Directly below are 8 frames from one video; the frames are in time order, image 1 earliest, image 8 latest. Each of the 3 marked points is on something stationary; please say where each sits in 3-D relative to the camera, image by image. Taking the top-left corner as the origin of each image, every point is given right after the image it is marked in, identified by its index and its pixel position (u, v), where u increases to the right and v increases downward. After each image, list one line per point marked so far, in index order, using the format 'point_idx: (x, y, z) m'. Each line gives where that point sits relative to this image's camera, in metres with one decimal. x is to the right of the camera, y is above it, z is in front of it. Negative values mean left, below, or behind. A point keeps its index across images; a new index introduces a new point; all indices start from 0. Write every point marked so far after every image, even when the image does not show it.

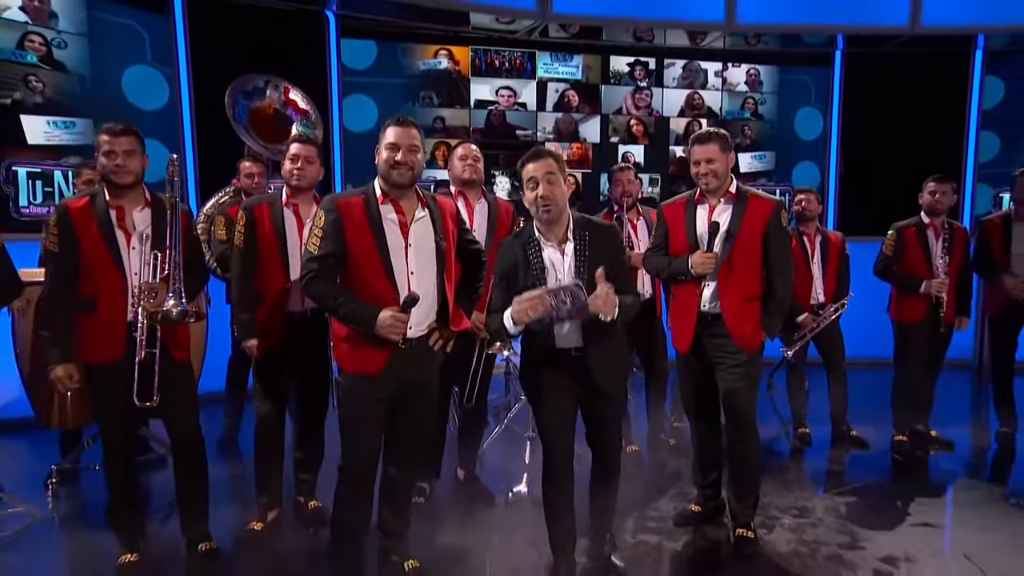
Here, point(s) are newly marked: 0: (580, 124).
0: (+0.6, +1.5, +5.2) m
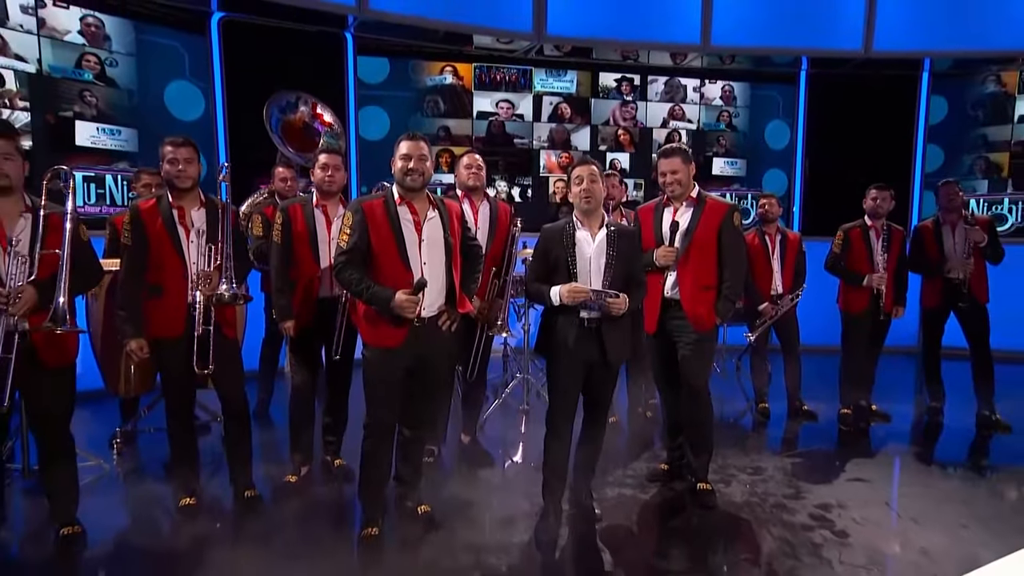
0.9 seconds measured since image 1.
0: (+0.6, +1.6, +5.7) m
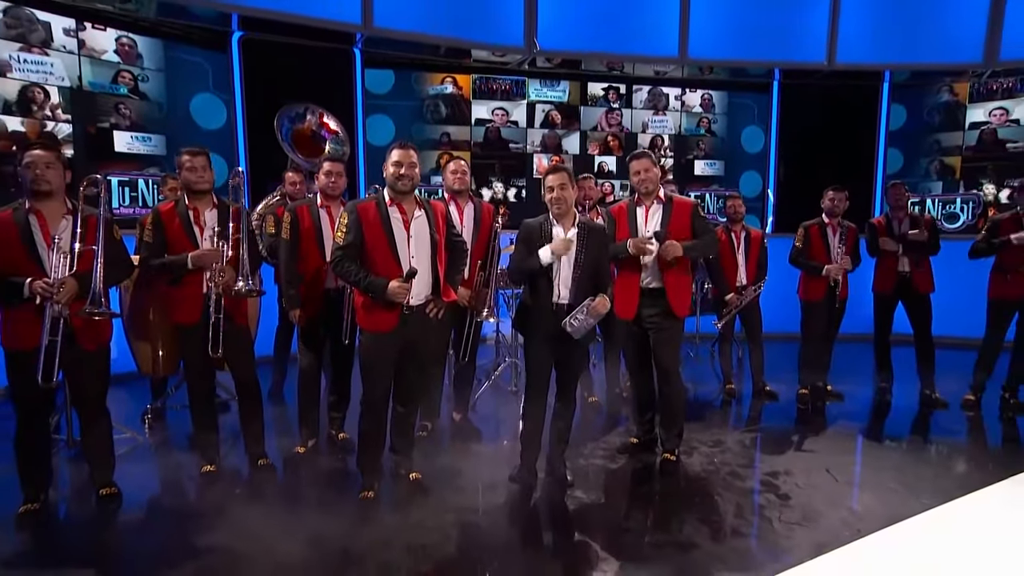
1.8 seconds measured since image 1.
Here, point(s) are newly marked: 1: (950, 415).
0: (+0.5, +1.6, +6.2) m
1: (+3.2, -0.9, +4.1) m
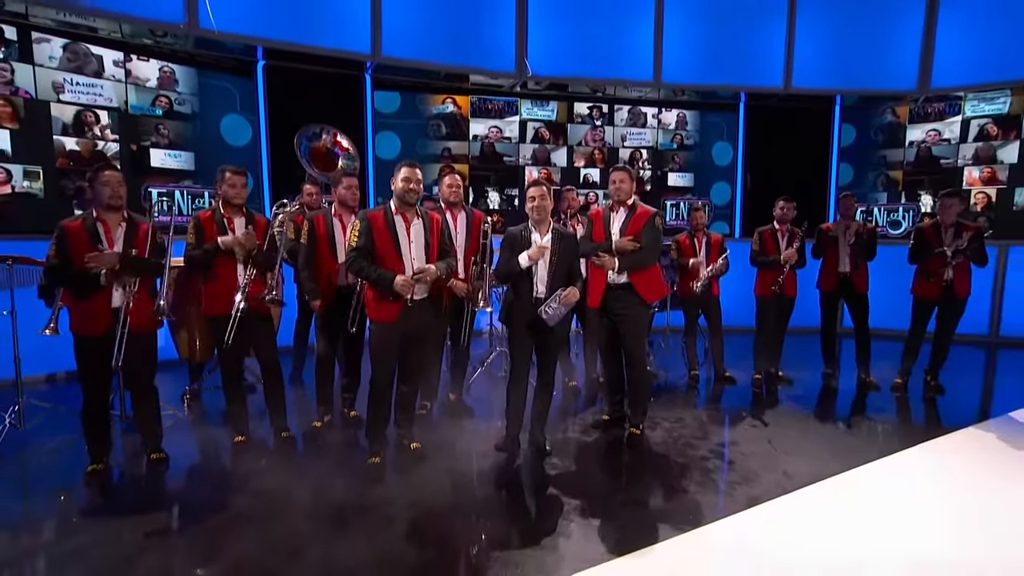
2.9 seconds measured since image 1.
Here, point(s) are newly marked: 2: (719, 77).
0: (+0.5, +1.6, +6.8) m
1: (+3.1, -0.9, +4.7) m
2: (+2.4, +2.5, +6.6) m
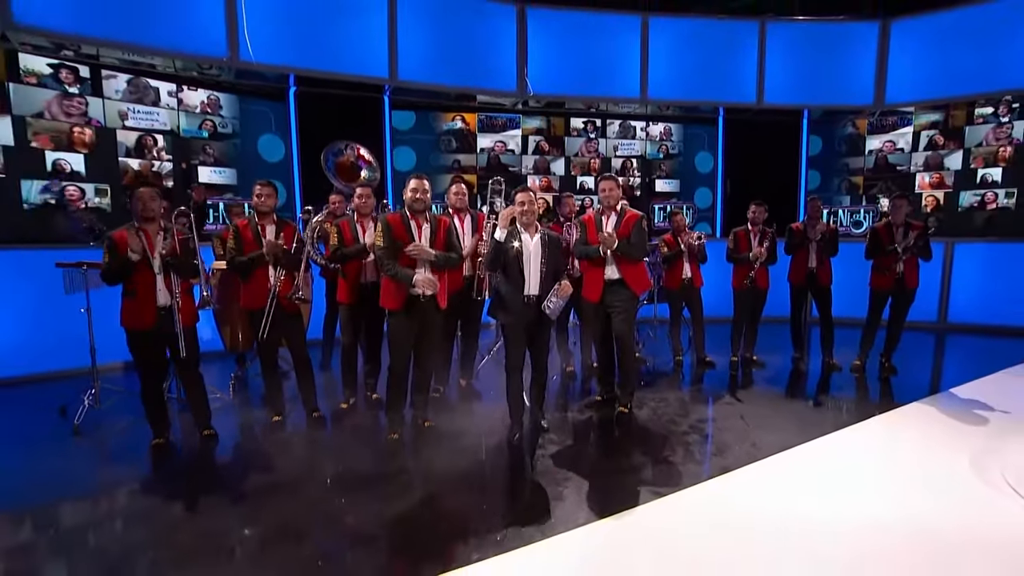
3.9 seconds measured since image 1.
0: (+0.5, +1.7, +7.5) m
1: (+3.1, -0.9, +5.3) m
2: (+2.4, +2.5, +7.2) m
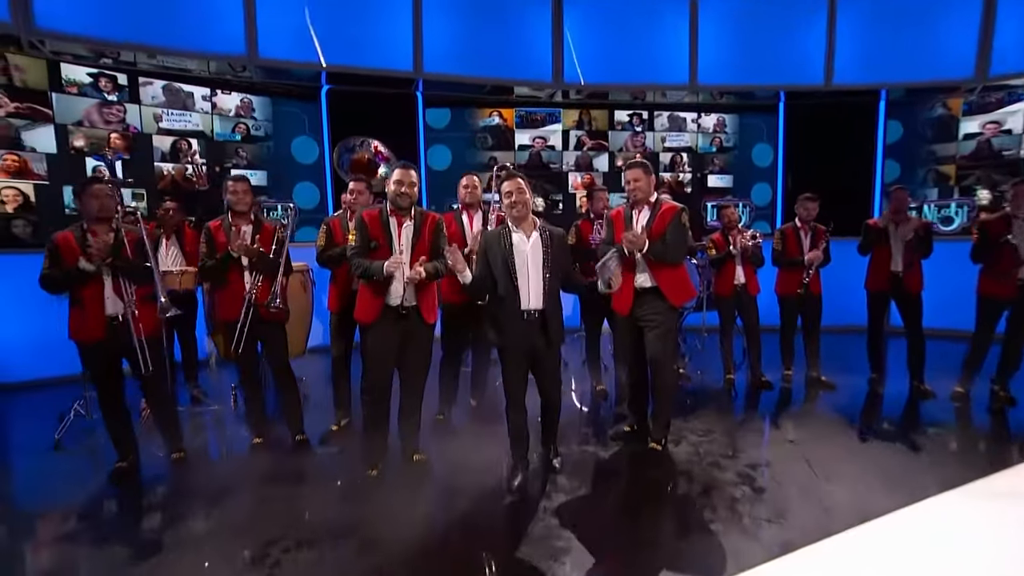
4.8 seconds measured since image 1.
0: (+1.0, +1.6, +7.0) m
1: (+3.3, -0.9, +4.5) m
2: (+2.9, +2.4, +6.5) m
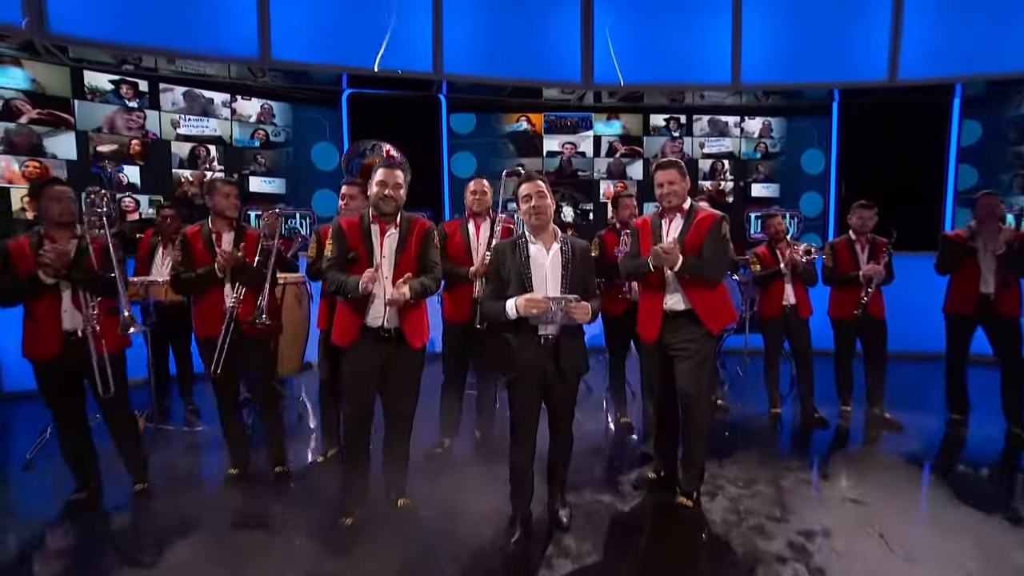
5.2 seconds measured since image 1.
0: (+1.3, +1.4, +6.5) m
1: (+3.5, -1.1, +3.8) m
2: (+3.2, +2.2, +5.9) m
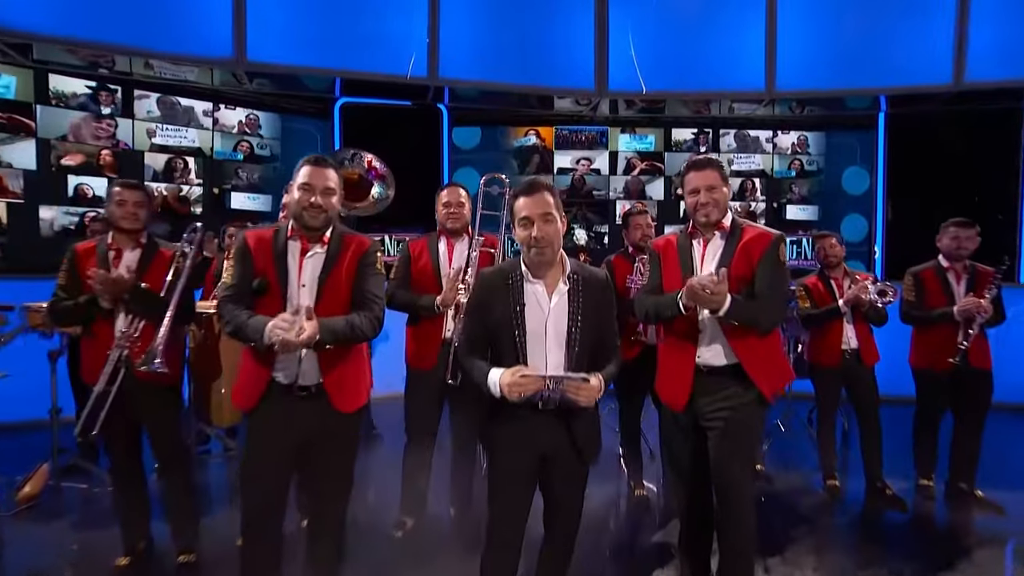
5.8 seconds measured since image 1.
0: (+1.4, +1.1, +5.9) m
1: (+3.4, -1.3, +3.0) m
2: (+3.3, +1.9, +5.2) m
